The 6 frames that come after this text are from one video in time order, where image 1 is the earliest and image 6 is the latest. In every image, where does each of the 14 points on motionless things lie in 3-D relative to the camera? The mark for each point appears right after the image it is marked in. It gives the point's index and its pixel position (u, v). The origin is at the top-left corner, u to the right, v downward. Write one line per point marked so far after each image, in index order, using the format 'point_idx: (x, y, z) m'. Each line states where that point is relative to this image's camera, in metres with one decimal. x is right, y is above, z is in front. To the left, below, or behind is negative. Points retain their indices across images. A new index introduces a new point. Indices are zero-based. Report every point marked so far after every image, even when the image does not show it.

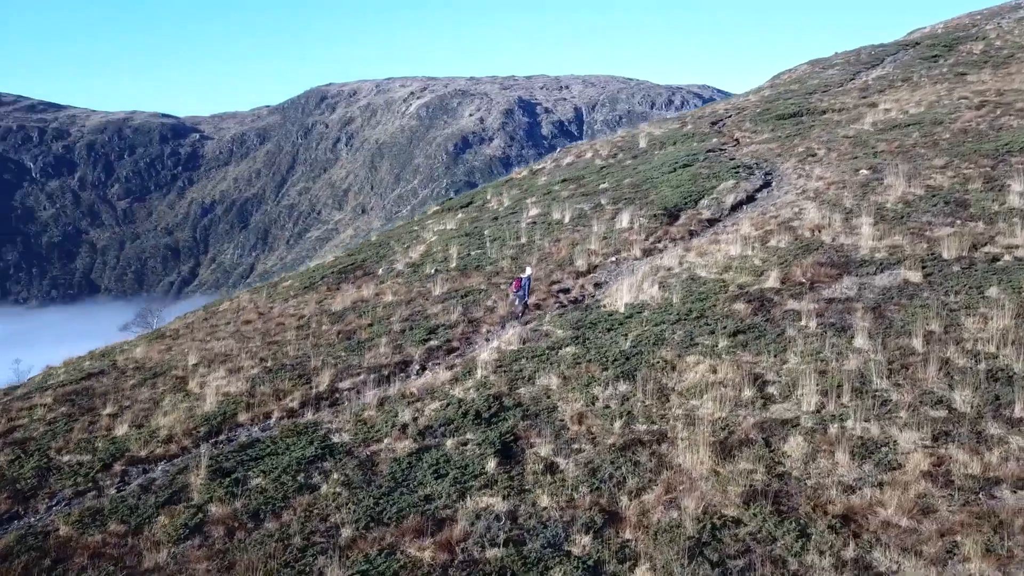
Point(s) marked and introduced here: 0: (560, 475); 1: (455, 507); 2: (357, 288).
0: (+0.5, -2.0, +8.3) m
1: (-0.6, -2.2, +7.9) m
2: (-3.3, 0.0, +16.5) m
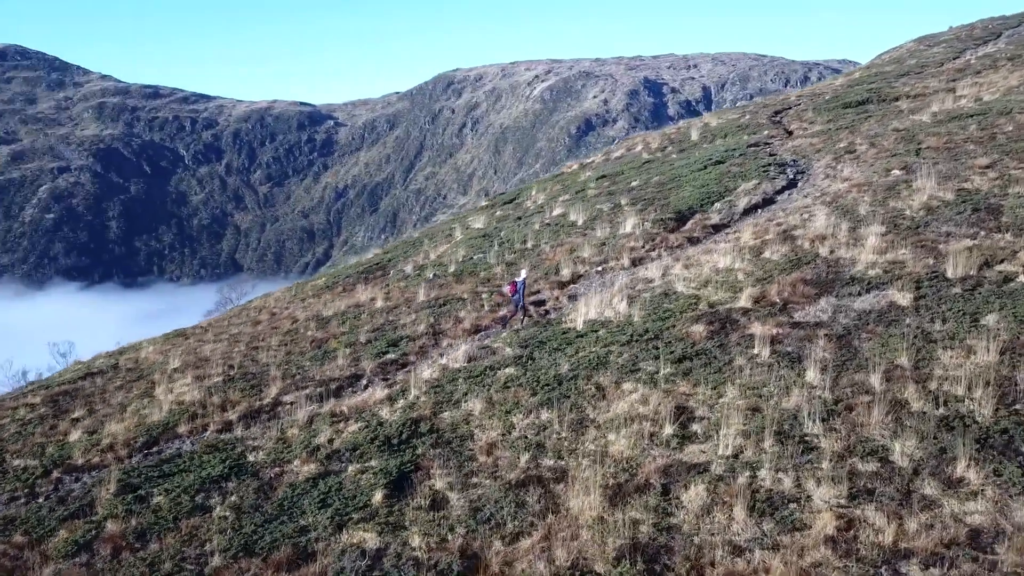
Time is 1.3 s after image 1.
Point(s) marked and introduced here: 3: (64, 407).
0: (-0.7, -2.2, +7.9) m
1: (-1.8, -2.5, +7.7) m
2: (-3.2, -0.1, +16.6) m
3: (-6.9, -1.8, +12.1) m
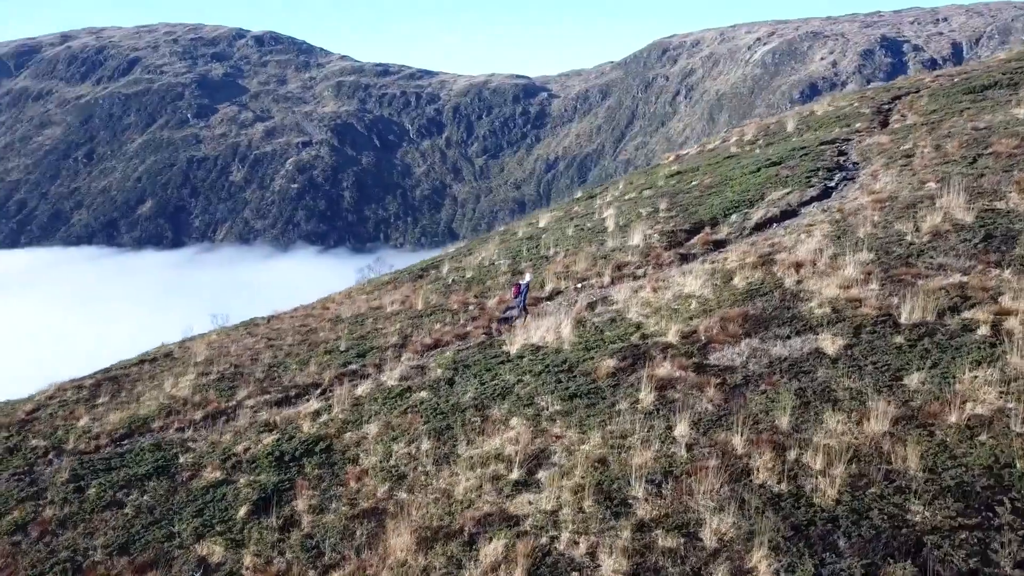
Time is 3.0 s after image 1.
0: (-2.4, -2.6, +8.4) m
1: (-3.5, -2.8, +8.5) m
2: (-2.5, -0.1, +17.3) m
3: (-7.3, -1.8, +14.0) m
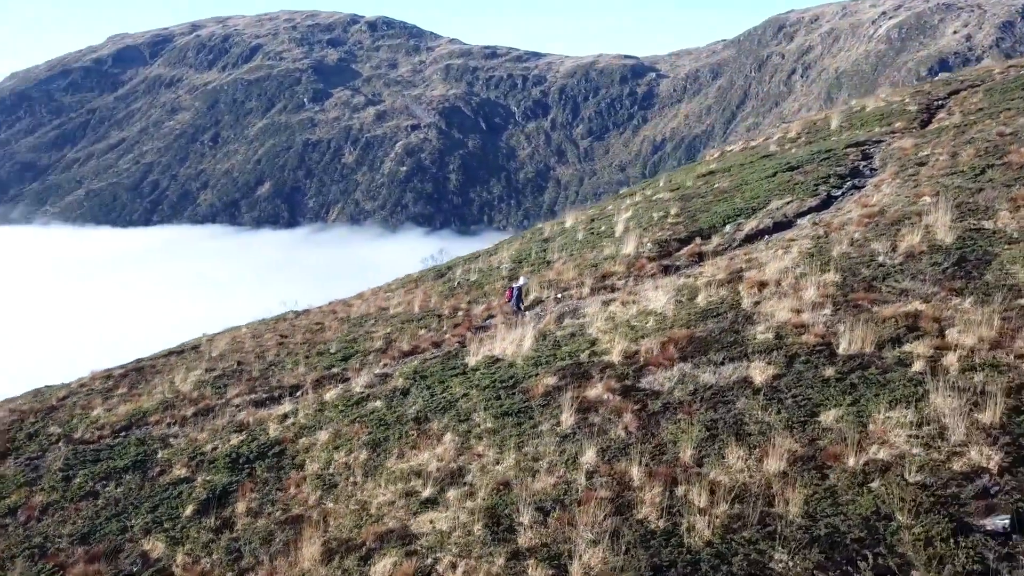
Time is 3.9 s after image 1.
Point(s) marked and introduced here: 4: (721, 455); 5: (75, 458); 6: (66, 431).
0: (-3.3, -2.8, +9.0) m
1: (-4.4, -3.0, +9.2) m
2: (-2.3, -0.1, +17.8) m
3: (-7.4, -1.8, +15.1) m
4: (+2.0, -1.6, +7.7) m
5: (-6.3, -2.5, +11.6) m
6: (-7.2, -2.3, +12.9) m
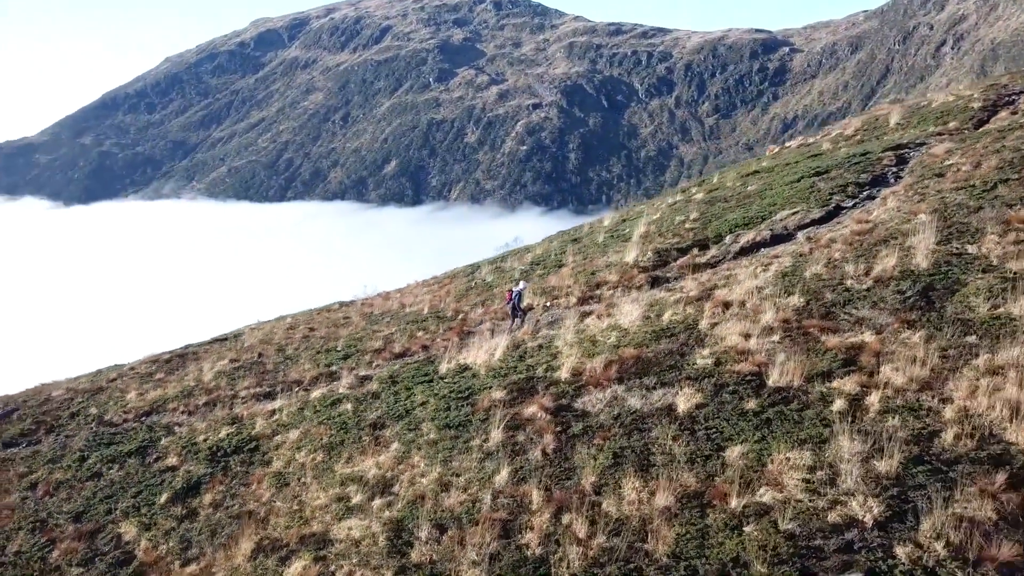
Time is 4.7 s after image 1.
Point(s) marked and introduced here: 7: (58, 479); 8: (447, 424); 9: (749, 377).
0: (-4.1, -2.9, +9.8) m
1: (-5.1, -3.0, +10.2) m
2: (-1.7, 0.0, +18.3) m
3: (-7.2, -1.6, +16.5) m
4: (+1.0, -1.9, +7.7) m
5: (-6.6, -2.4, +12.8) m
6: (-7.3, -2.2, +14.2) m
7: (-6.8, -2.8, +11.9) m
8: (-0.8, -1.7, +9.8) m
9: (+2.6, -1.0, +8.5) m
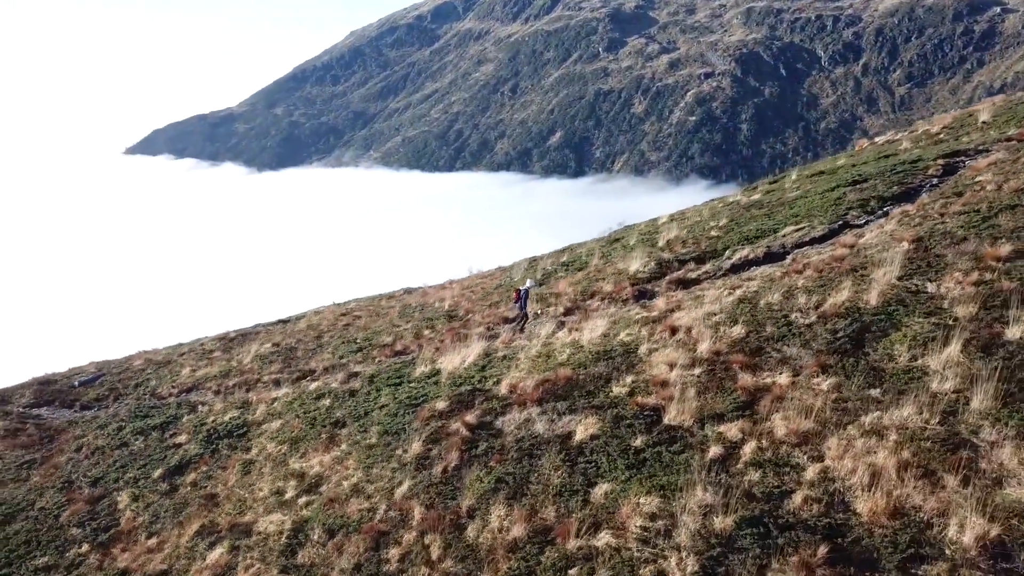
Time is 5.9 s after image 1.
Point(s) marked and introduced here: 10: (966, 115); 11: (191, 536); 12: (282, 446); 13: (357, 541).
0: (-4.8, -2.9, +11.0) m
1: (-5.8, -3.0, +11.6) m
2: (-0.7, +0.1, +18.7) m
3: (-6.5, -1.3, +18.1) m
4: (-0.2, -2.2, +7.9) m
5: (-6.7, -2.2, +14.5) m
6: (-7.1, -2.0, +16.0) m
7: (-7.1, -2.7, +13.6) m
8: (-1.6, -1.8, +10.4) m
9: (+1.5, -1.3, +8.4) m
10: (+10.6, +4.1, +19.4) m
11: (-3.7, -3.0, +9.6) m
12: (-3.2, -2.2, +11.2) m
13: (-1.5, -2.6, +8.1) m
